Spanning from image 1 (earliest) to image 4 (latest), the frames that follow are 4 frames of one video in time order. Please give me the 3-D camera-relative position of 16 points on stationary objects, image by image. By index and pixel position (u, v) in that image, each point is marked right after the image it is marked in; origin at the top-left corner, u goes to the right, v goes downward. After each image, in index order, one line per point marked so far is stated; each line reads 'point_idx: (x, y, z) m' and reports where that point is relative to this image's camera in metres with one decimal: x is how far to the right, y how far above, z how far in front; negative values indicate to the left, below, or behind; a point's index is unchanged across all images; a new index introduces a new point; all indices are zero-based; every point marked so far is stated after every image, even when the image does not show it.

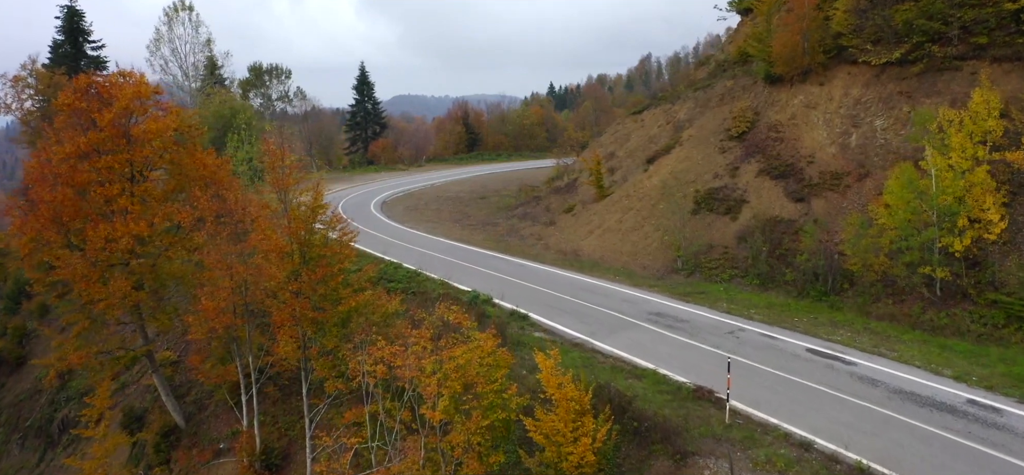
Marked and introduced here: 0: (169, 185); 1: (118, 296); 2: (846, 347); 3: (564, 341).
0: (-8.7, +1.4, +18.3) m
1: (-9.4, -1.4, +17.4) m
2: (+8.4, -2.8, +18.3) m
3: (+1.3, -2.7, +18.6) m
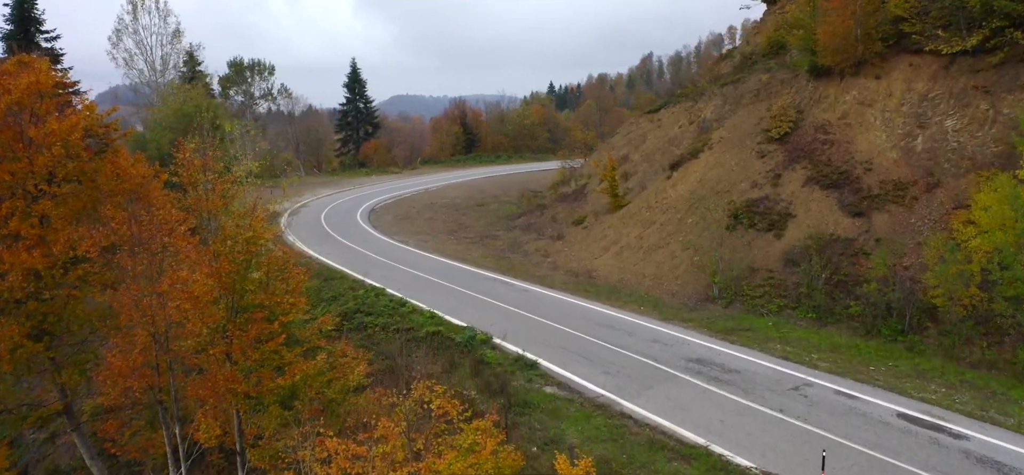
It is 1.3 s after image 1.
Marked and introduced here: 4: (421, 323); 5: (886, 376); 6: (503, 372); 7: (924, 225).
0: (-8.6, +0.7, +14.3) m
1: (-9.3, -2.0, +13.3) m
2: (+8.6, -3.4, +14.3) m
3: (+1.5, -3.3, +14.6) m
4: (-2.3, -2.2, +18.3) m
5: (+8.2, -3.0, +15.9) m
6: (-0.2, -2.9, +15.6) m
7: (+11.2, +0.3, +19.7) m
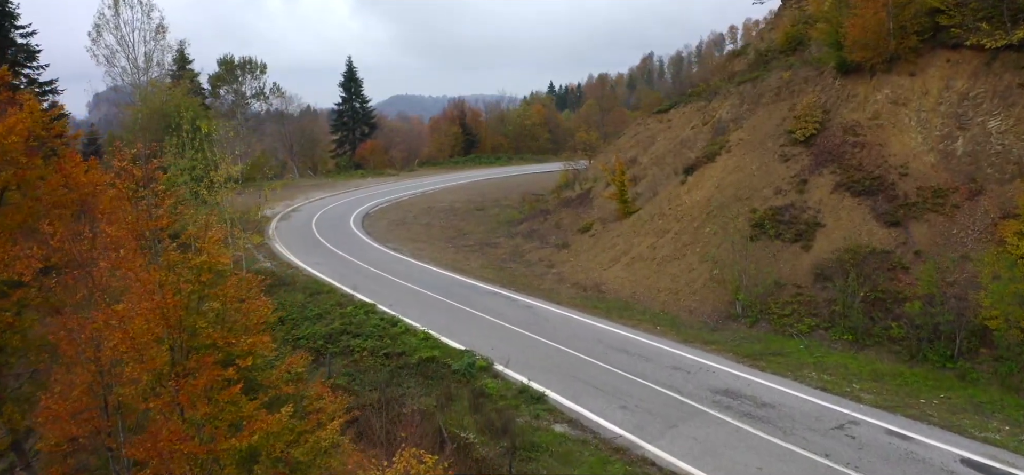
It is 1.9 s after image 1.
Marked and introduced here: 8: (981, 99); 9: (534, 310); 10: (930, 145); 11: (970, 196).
0: (-8.5, +0.4, +12.4) m
1: (-9.2, -2.3, +11.5) m
2: (+8.6, -3.7, +12.4) m
3: (+1.5, -3.6, +12.8) m
4: (-2.2, -2.5, +16.4) m
5: (+8.3, -3.3, +14.0) m
6: (-0.1, -3.2, +13.8) m
7: (+11.3, 0.0, +17.8) m
8: (+12.8, +3.8, +19.7) m
9: (+0.6, -2.0, +19.4) m
10: (+11.6, +2.6, +20.0) m
11: (+11.7, +1.1, +18.5) m
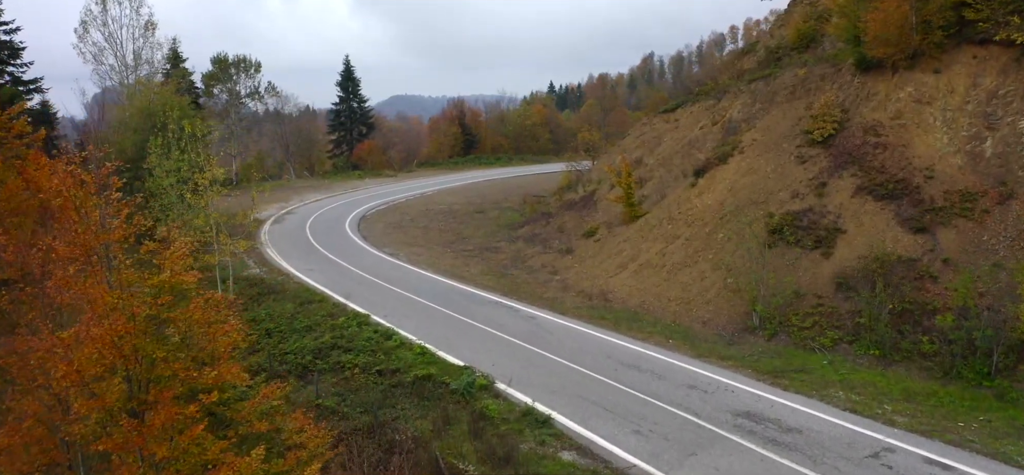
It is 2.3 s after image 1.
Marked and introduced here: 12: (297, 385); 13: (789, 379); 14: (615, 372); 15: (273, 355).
0: (-8.4, +0.3, +11.3) m
1: (-9.2, -2.5, +10.3) m
2: (+8.7, -3.9, +11.3) m
3: (+1.6, -3.8, +11.6) m
4: (-2.2, -2.6, +15.2) m
5: (+8.3, -3.5, +12.9) m
6: (-0.1, -3.4, +12.6) m
7: (+11.3, -0.2, +16.7) m
8: (+12.9, +3.6, +18.6) m
9: (+0.6, -2.1, +18.3) m
10: (+11.6, +2.4, +18.9) m
11: (+11.8, +0.9, +17.3) m
12: (-4.4, -3.0, +14.8) m
13: (+5.7, -2.9, +15.0) m
14: (+2.1, -2.8, +15.1) m
15: (-5.4, -2.6, +16.2) m
